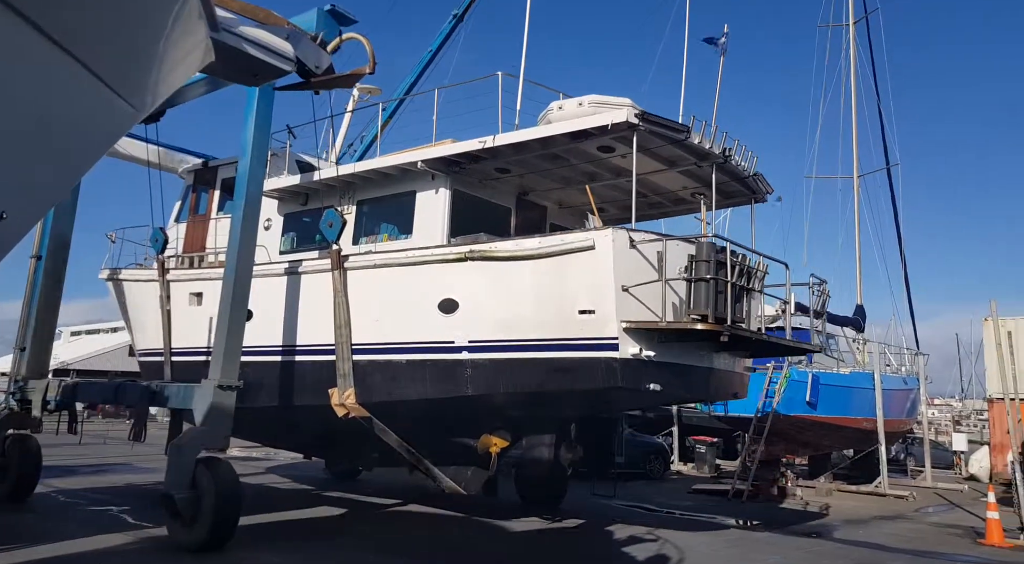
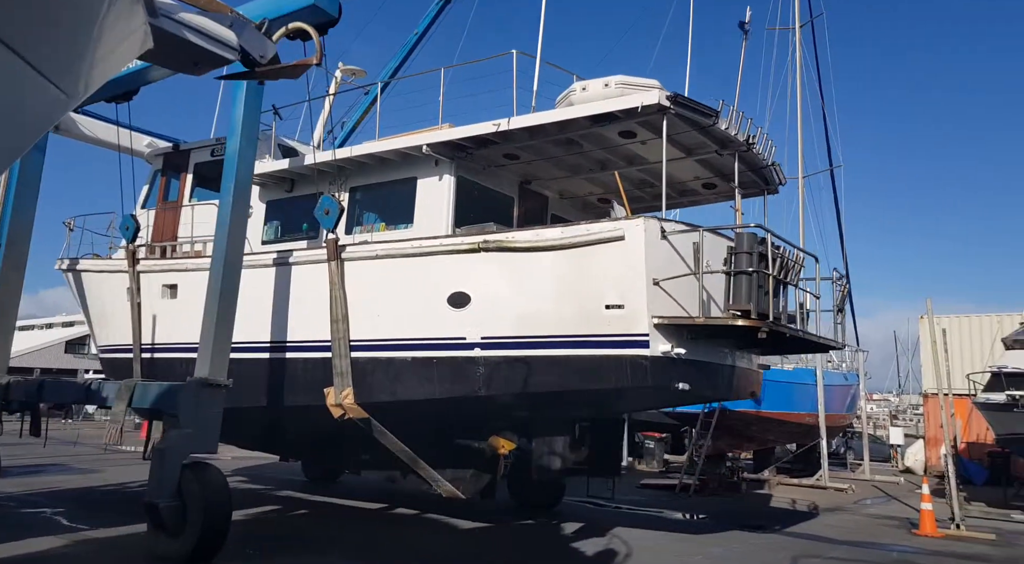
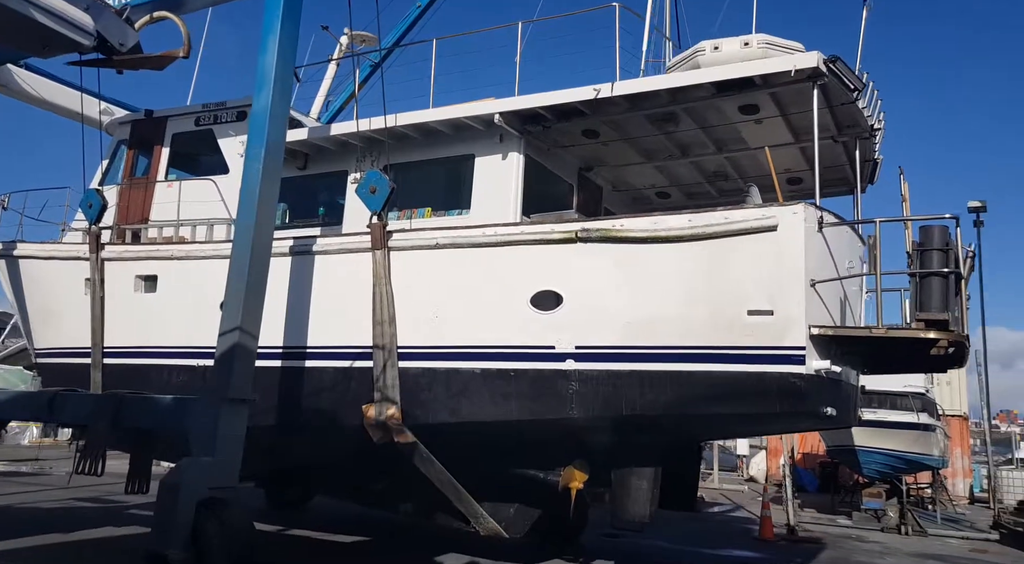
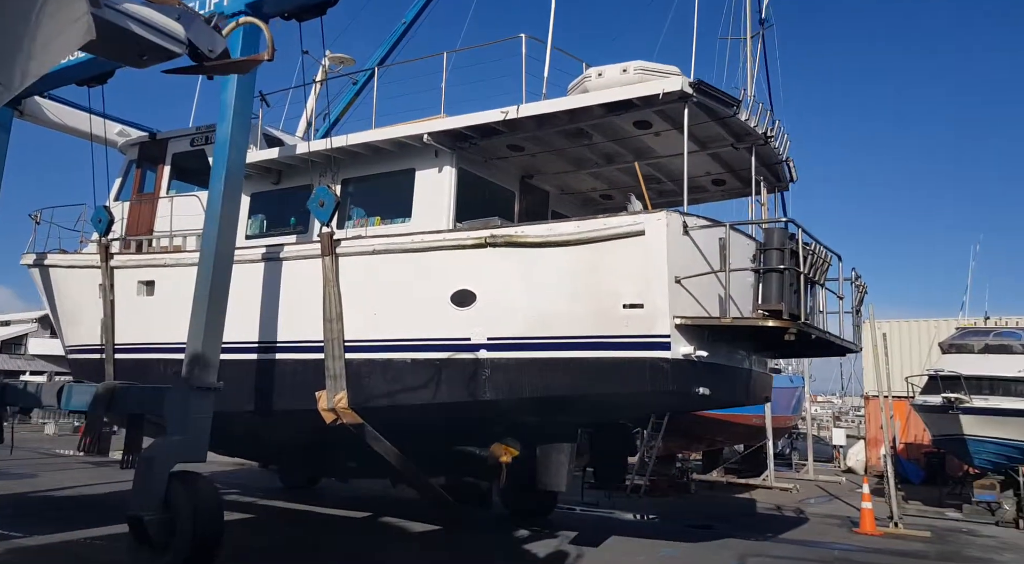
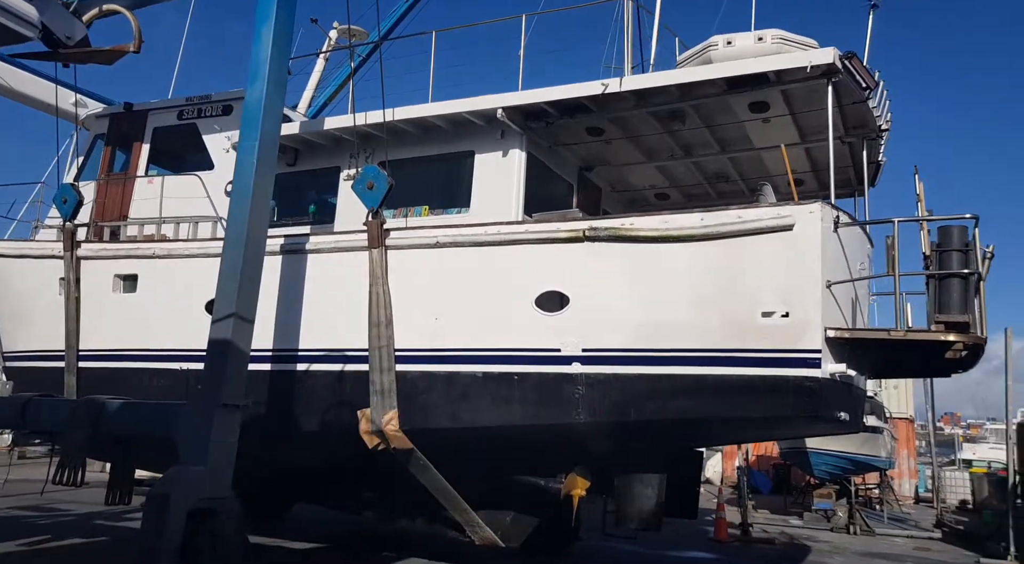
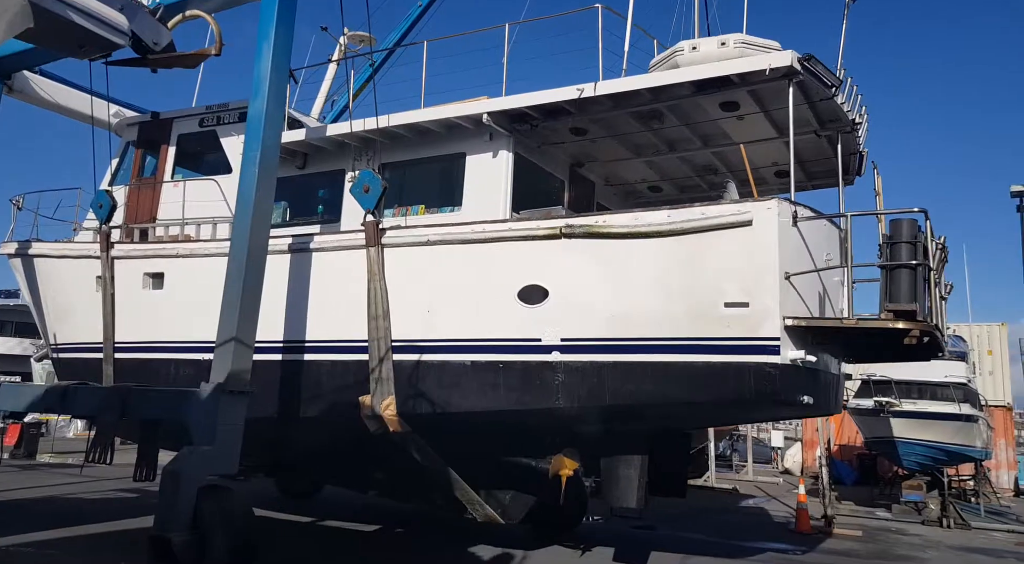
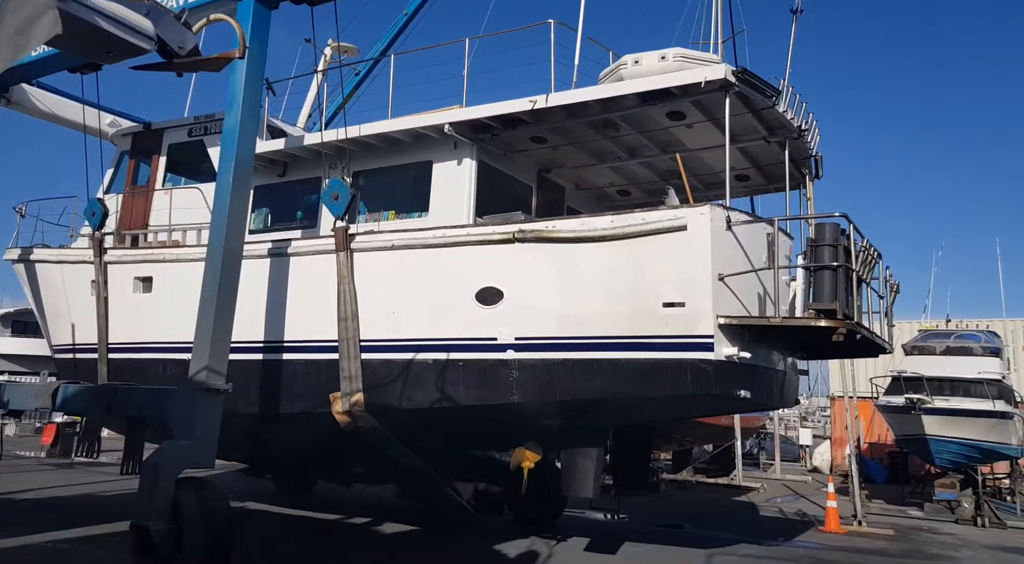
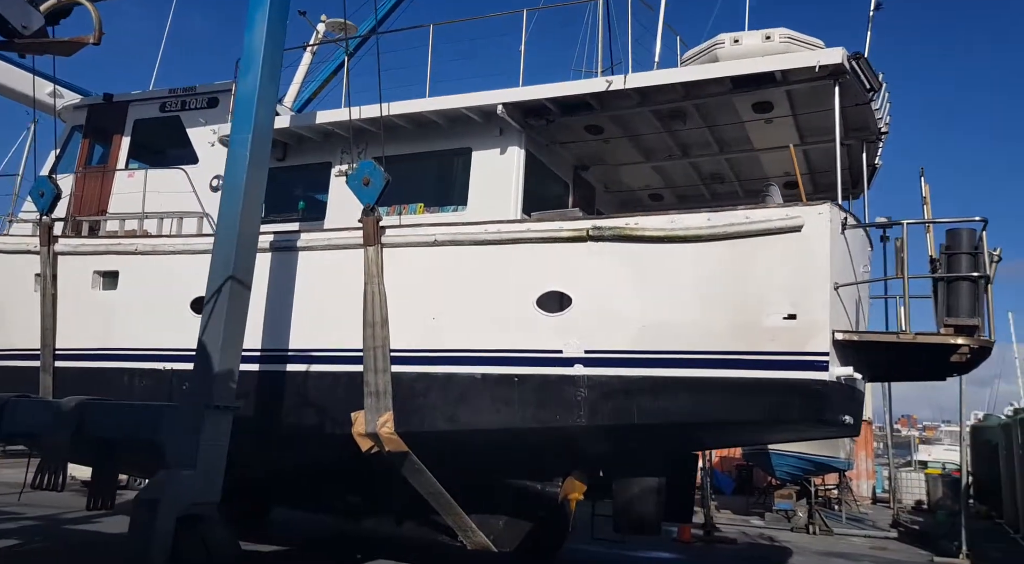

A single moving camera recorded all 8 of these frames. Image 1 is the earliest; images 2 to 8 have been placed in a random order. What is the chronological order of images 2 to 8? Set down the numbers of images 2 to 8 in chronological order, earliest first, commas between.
2, 4, 7, 6, 3, 5, 8
